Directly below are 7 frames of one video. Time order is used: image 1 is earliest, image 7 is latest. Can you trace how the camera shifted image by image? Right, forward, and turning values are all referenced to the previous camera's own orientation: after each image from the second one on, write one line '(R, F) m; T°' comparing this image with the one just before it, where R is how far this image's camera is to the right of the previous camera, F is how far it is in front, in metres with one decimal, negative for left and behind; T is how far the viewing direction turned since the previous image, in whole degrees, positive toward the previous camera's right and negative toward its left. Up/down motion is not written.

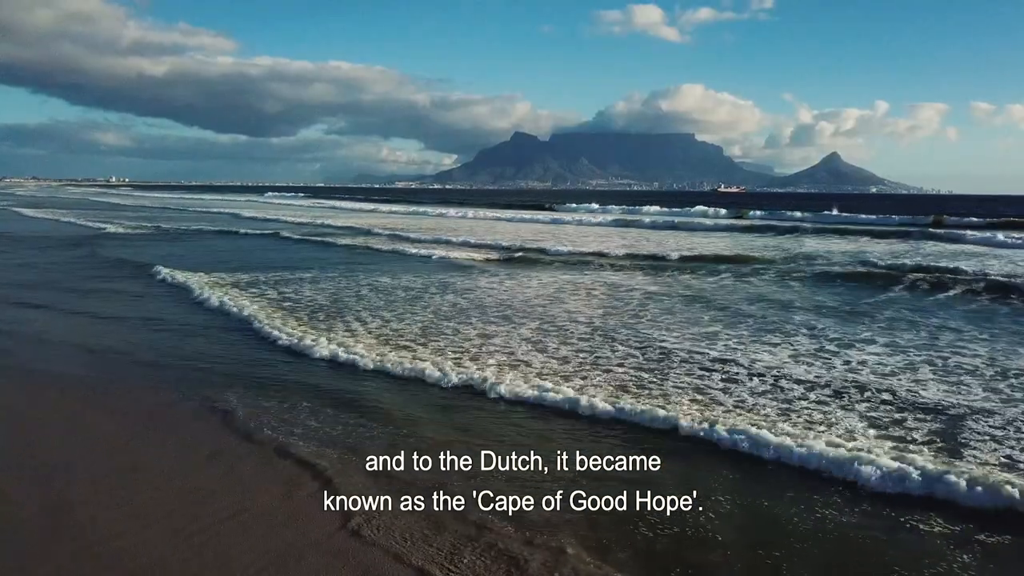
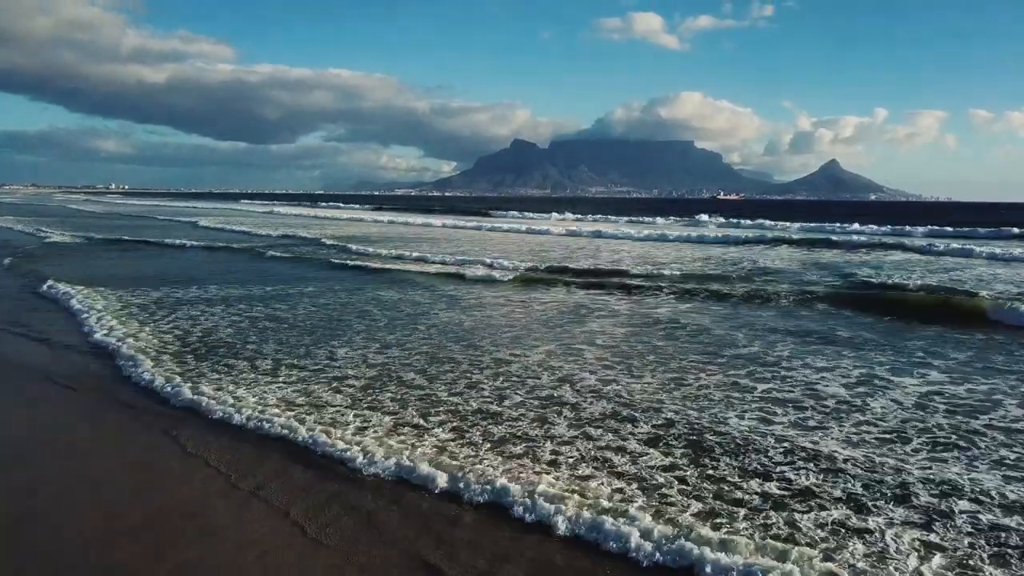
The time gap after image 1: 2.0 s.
(-0.2, +1.2) m; 0°
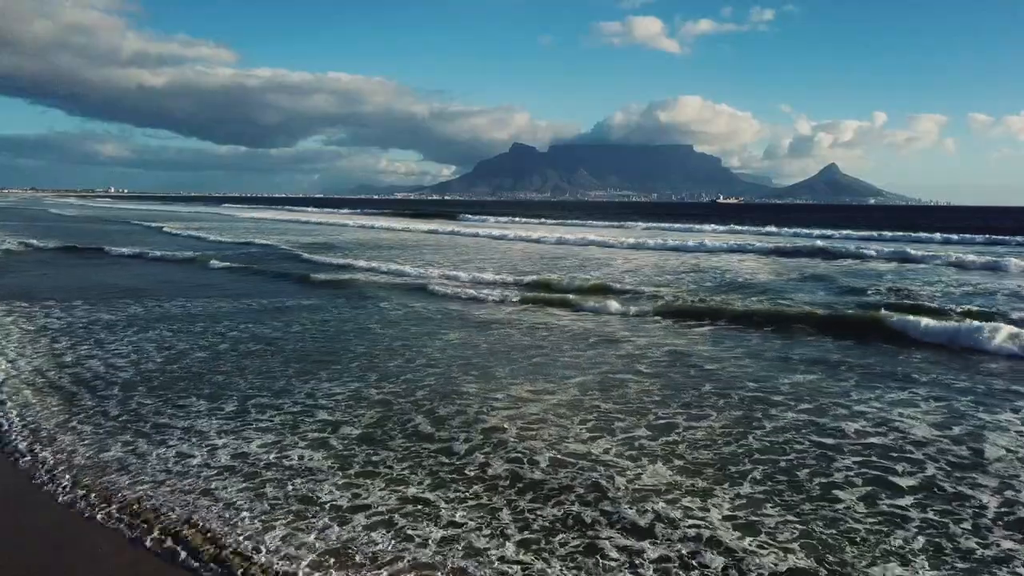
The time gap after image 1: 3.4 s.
(-0.3, +1.6) m; 0°
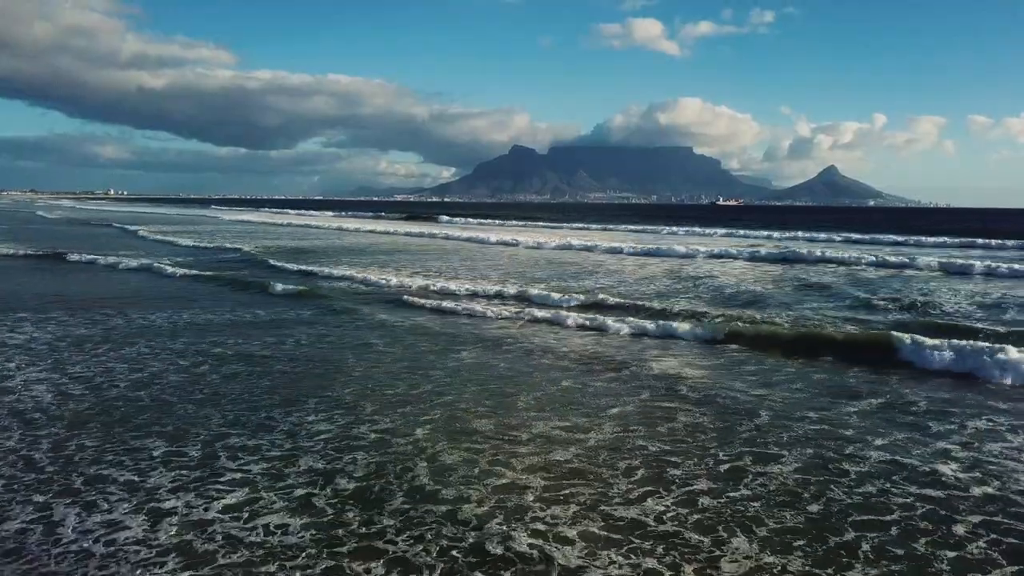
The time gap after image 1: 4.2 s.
(-0.2, +1.4) m; 0°
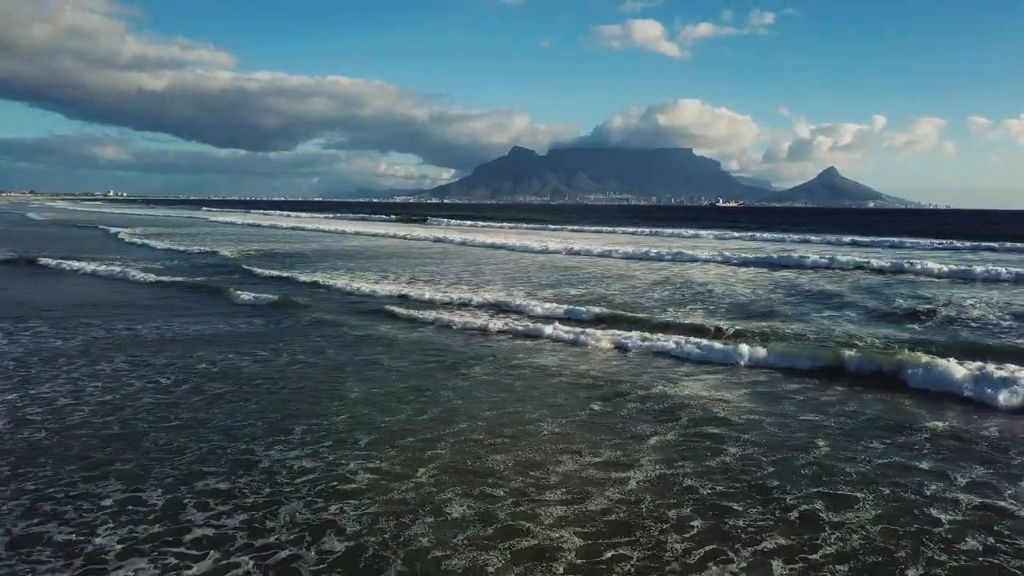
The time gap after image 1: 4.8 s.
(-0.2, +1.1) m; 0°
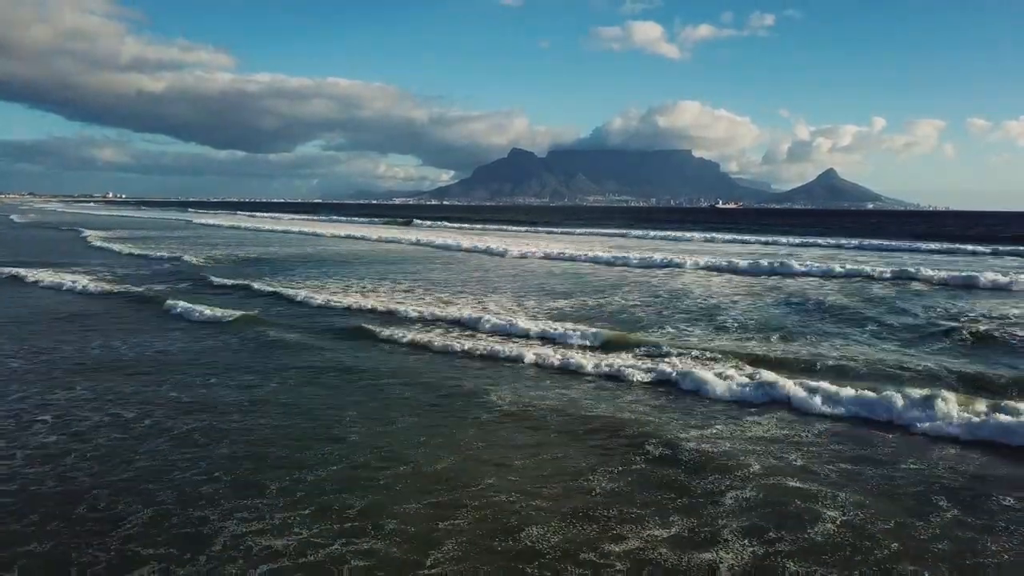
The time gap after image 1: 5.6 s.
(-0.3, +1.6) m; 0°
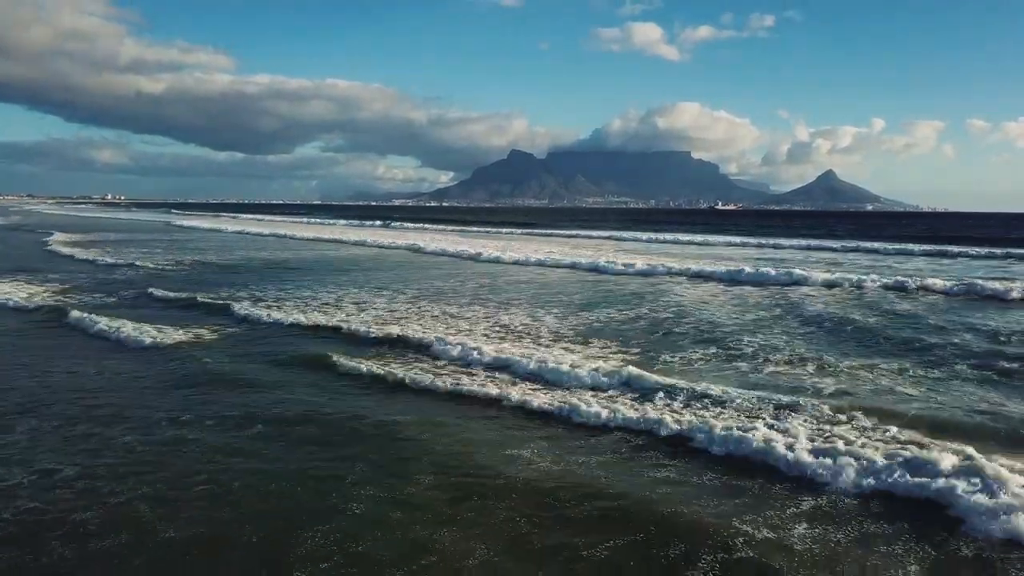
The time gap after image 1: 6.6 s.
(-0.4, +1.8) m; 0°
